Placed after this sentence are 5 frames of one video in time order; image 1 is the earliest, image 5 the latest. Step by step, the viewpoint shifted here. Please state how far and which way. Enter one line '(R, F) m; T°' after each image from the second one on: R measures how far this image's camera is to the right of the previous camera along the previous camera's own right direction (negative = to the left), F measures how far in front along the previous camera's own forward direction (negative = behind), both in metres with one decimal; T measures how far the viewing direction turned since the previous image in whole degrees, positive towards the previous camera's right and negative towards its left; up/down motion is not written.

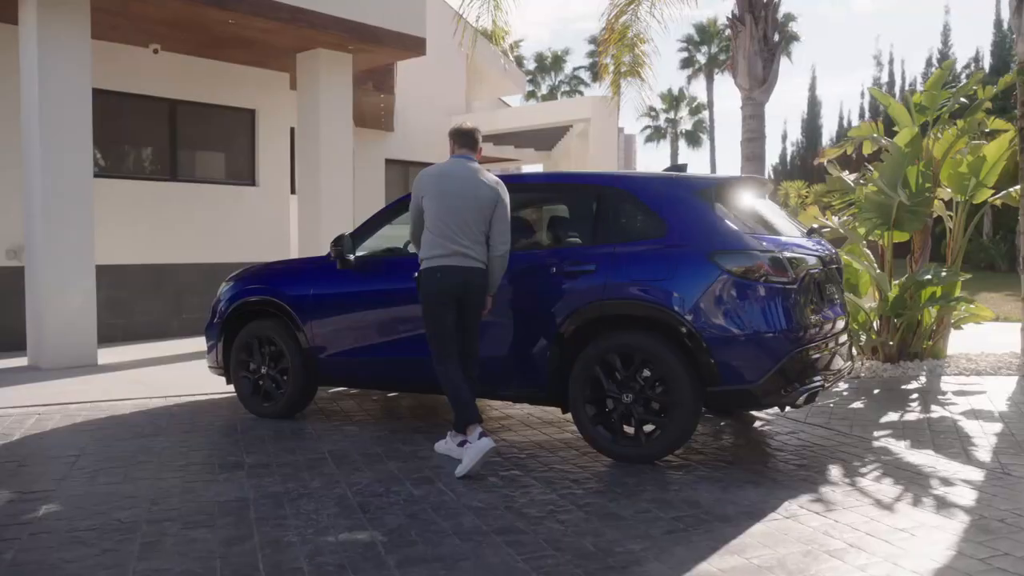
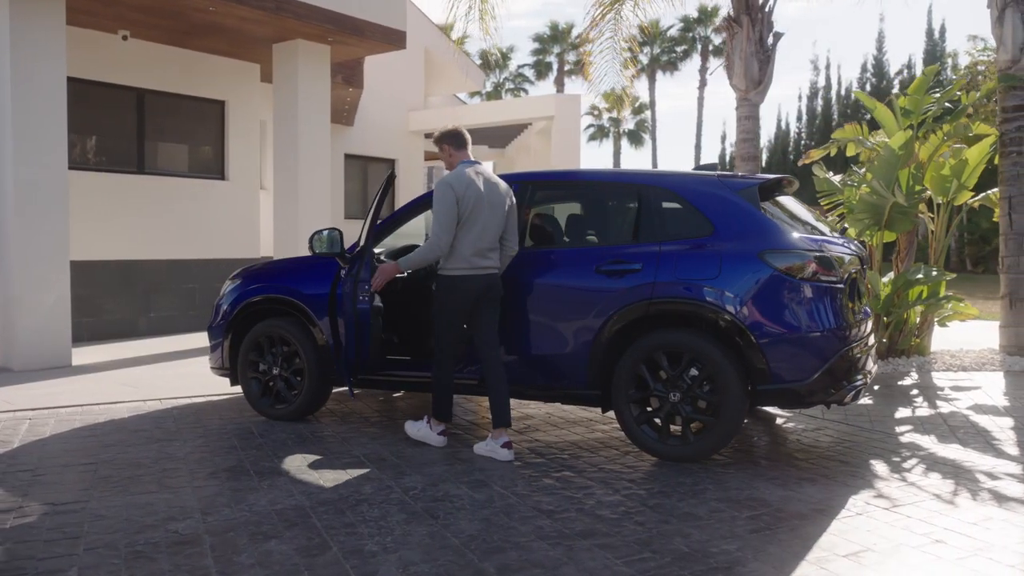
(-0.7, +0.1) m; +5°
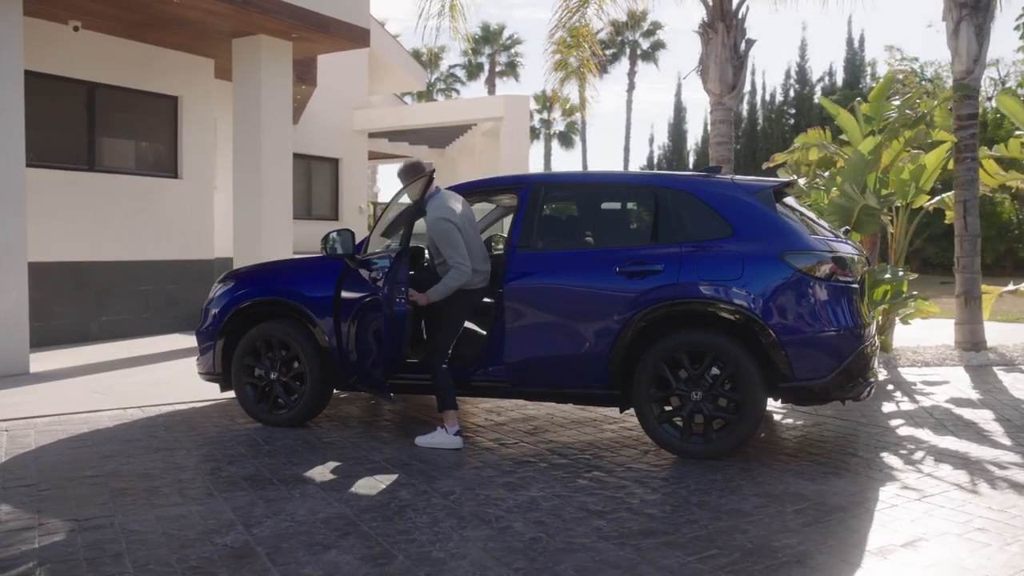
(-0.7, 0.0) m; +5°
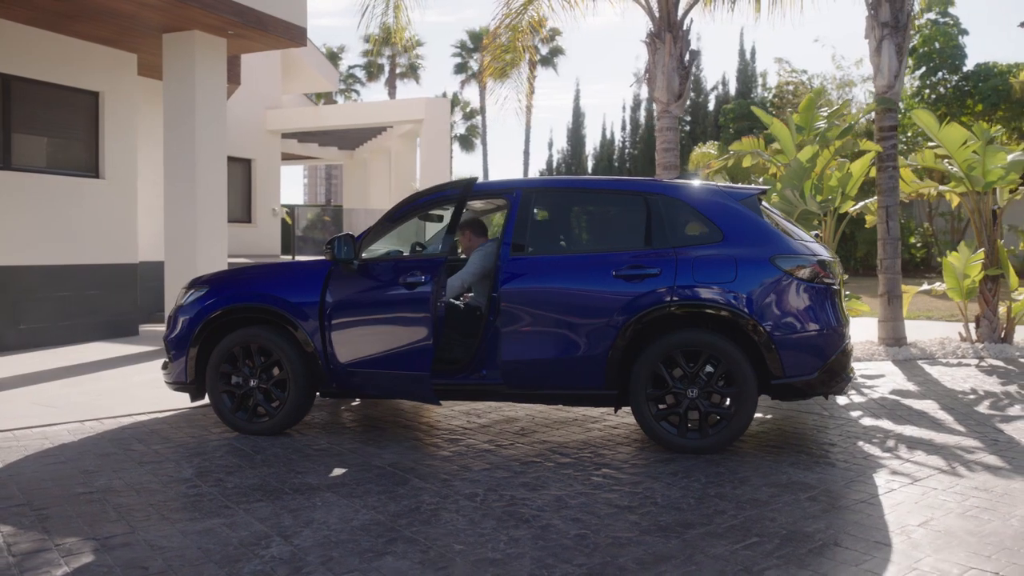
(-0.8, 0.0) m; +8°
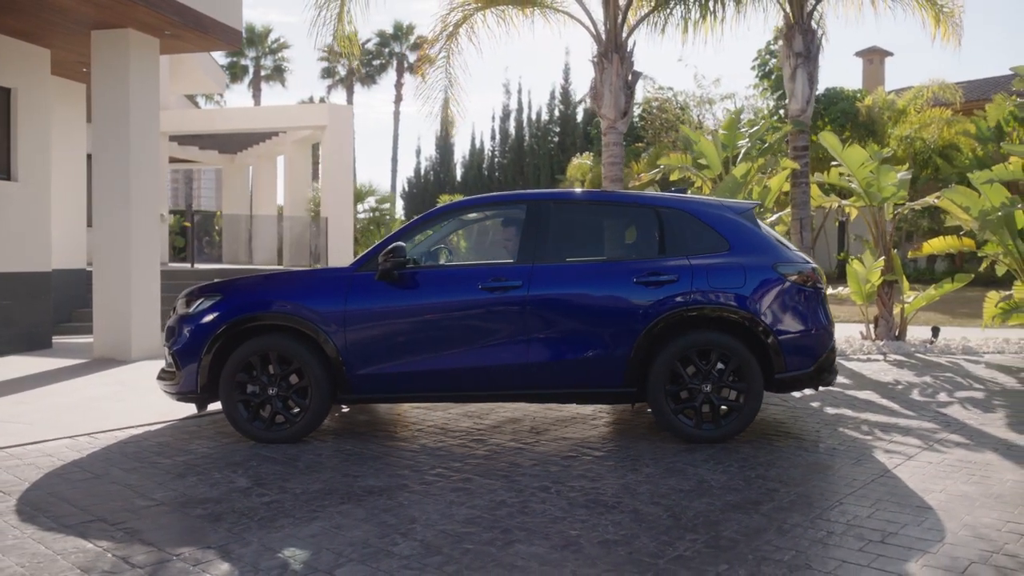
(-1.3, -0.2) m; +10°
